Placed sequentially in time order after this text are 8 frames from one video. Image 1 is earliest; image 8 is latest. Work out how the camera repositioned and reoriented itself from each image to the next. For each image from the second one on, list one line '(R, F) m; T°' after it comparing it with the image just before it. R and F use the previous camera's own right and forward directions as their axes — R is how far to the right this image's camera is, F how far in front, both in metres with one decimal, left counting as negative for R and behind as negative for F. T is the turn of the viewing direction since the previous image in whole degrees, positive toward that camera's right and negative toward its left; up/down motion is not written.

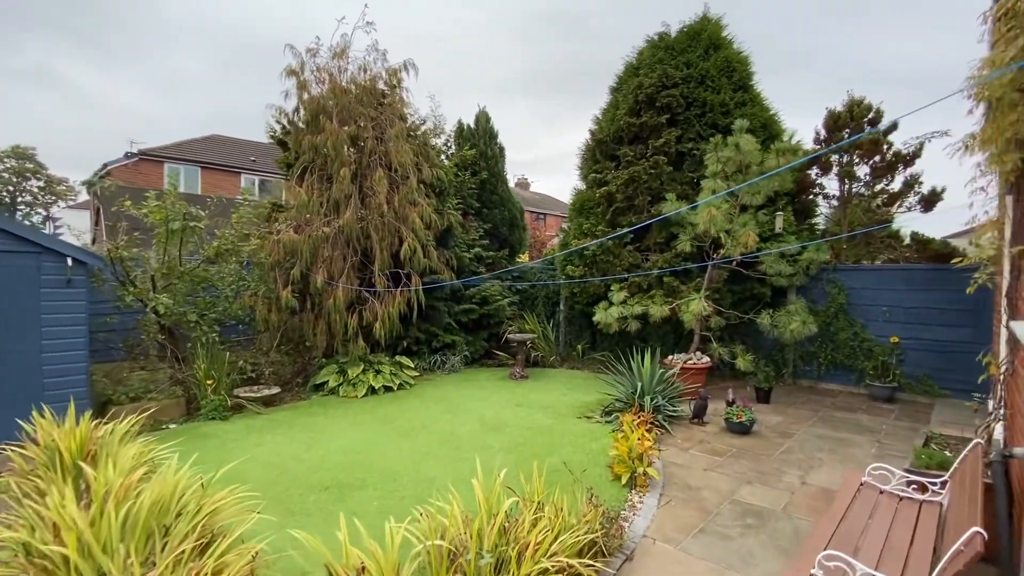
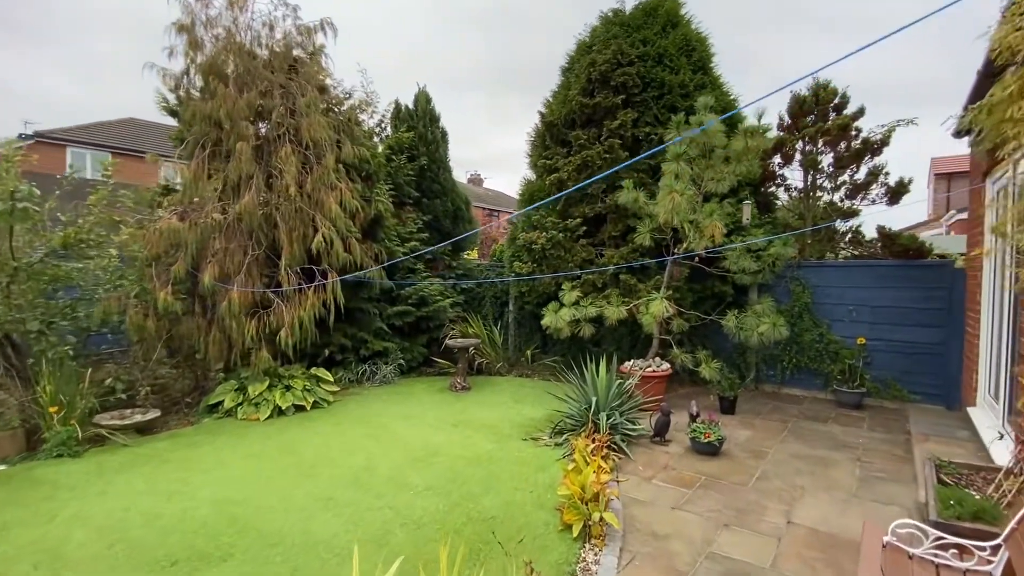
(+0.2, +0.8) m; +5°
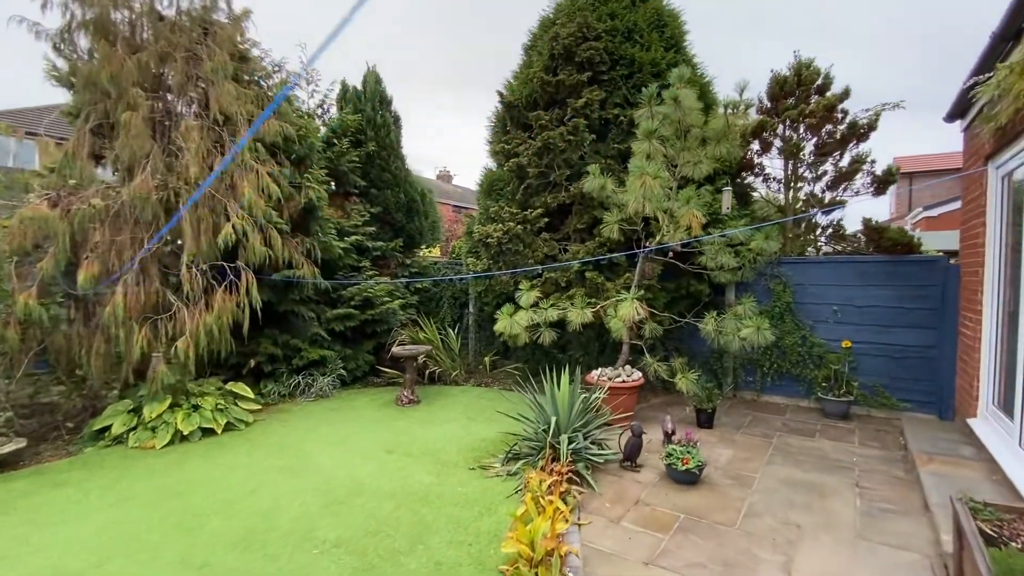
(+0.2, +0.7) m; +3°
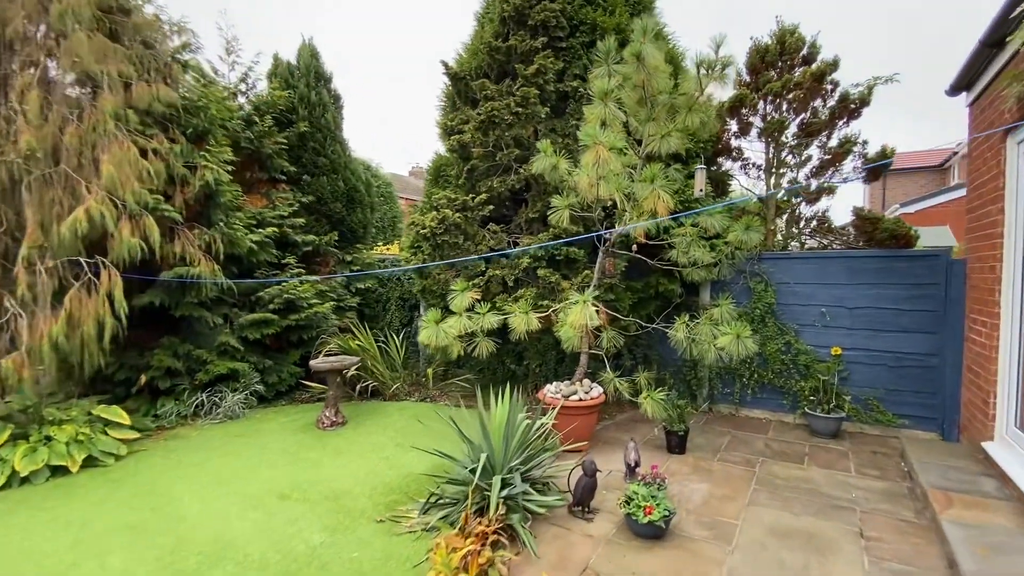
(+0.4, +0.8) m; +2°
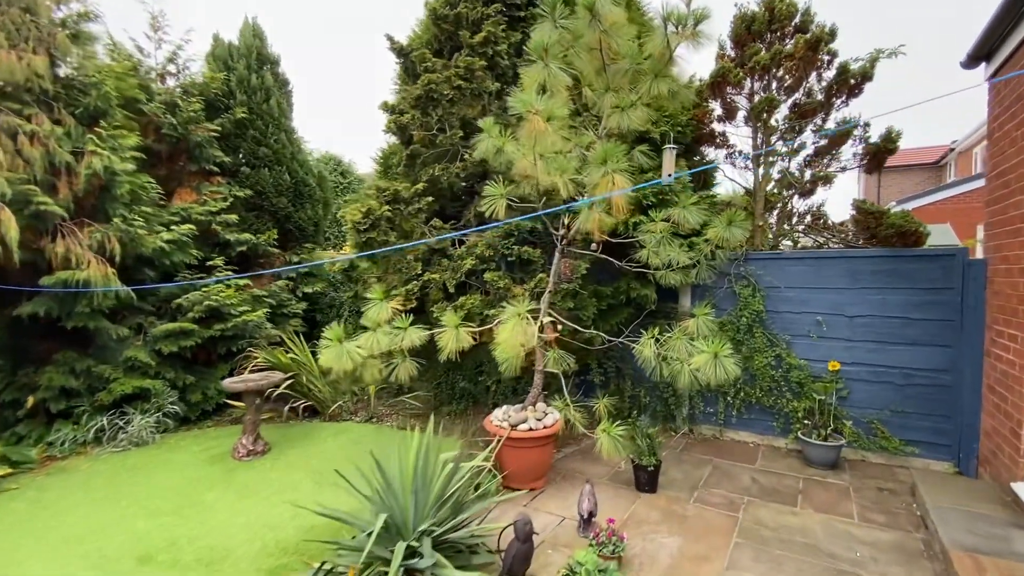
(+0.4, +0.7) m; +1°
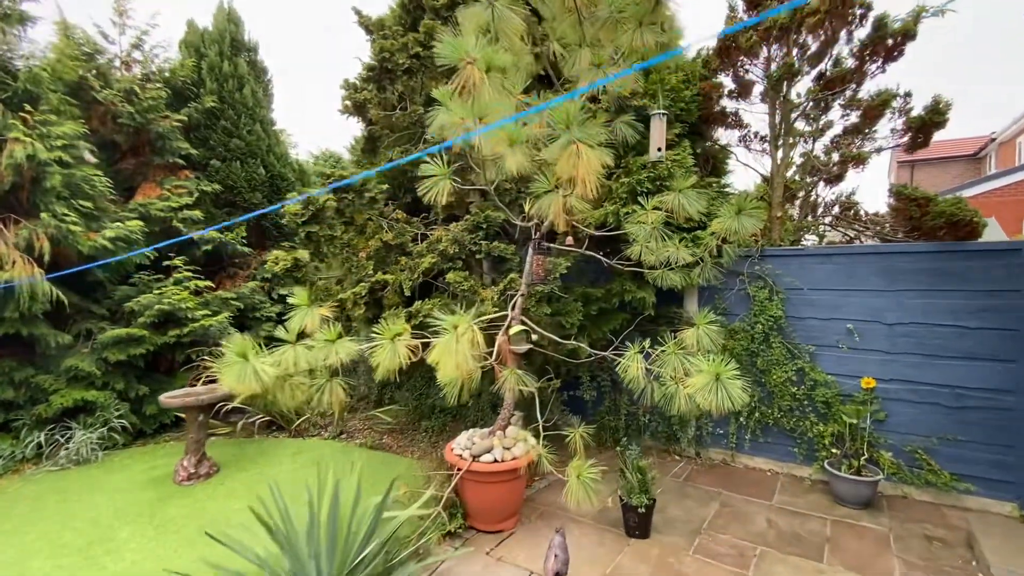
(+0.3, +0.5) m; -2°
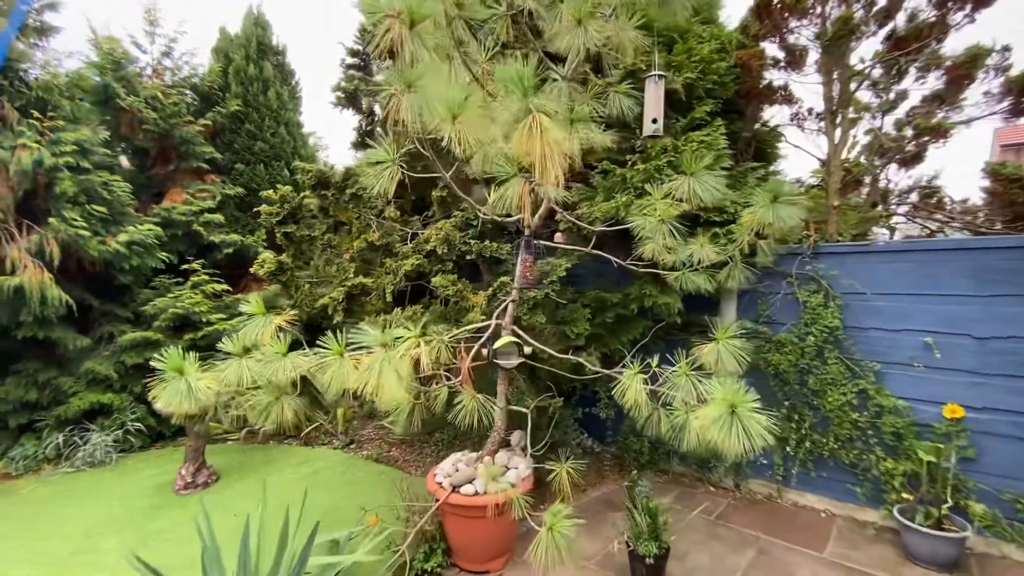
(+0.4, +0.4) m; -7°
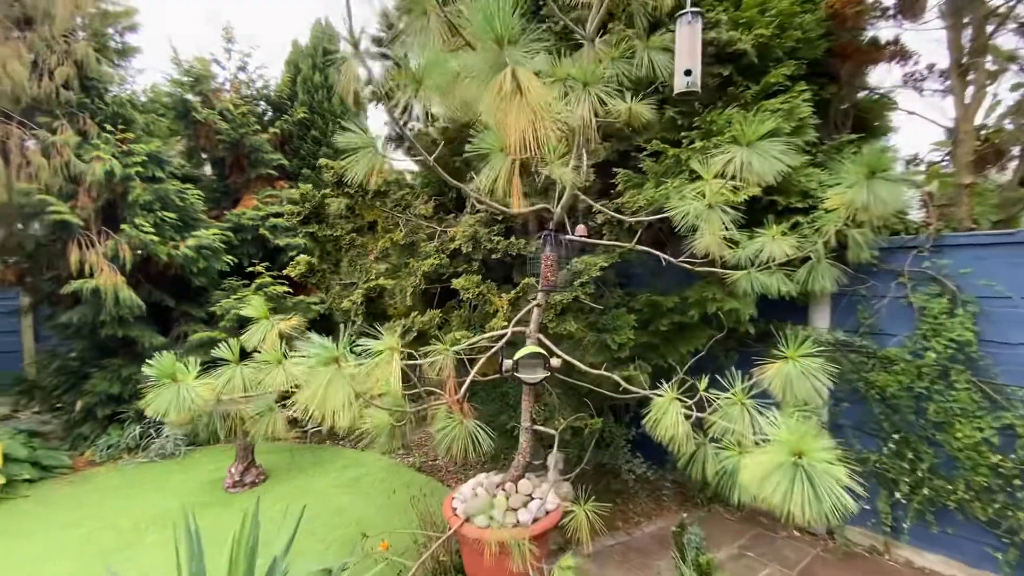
(+0.3, +0.3) m; -10°
